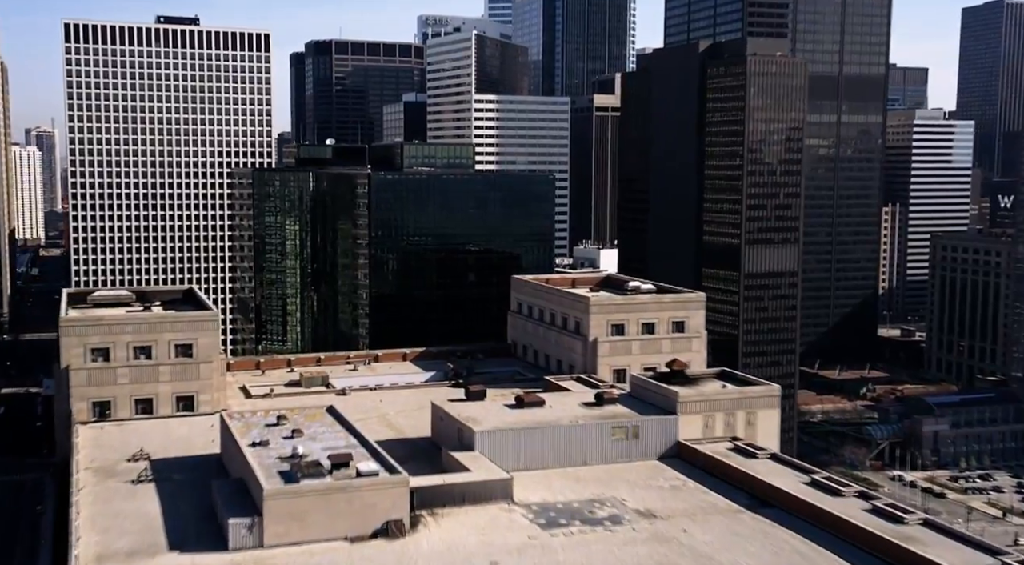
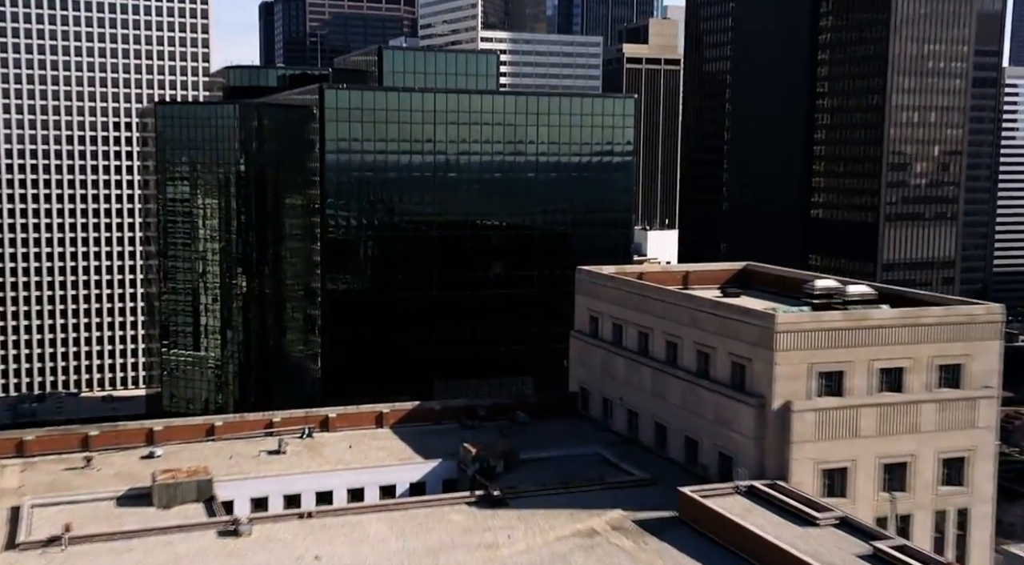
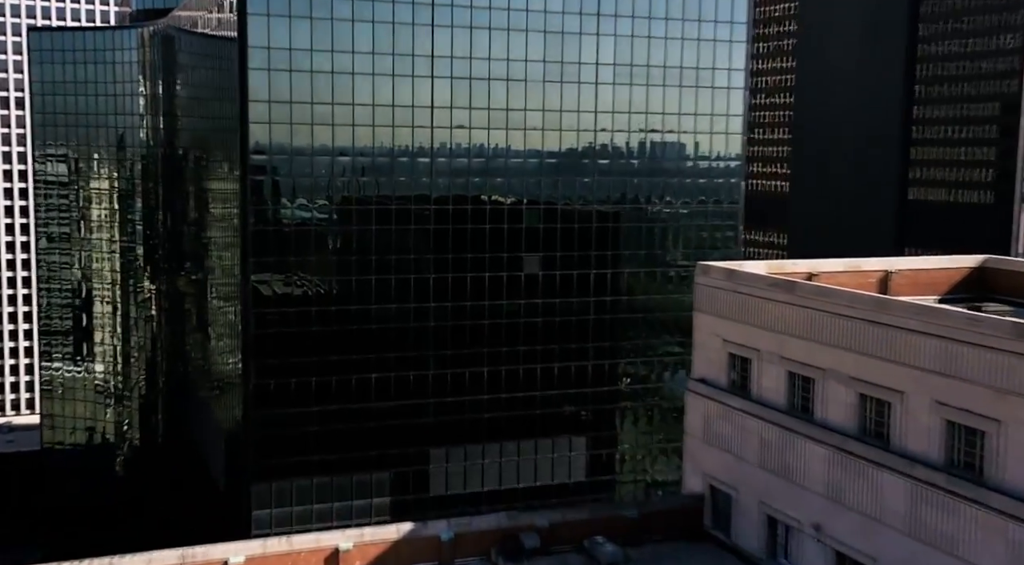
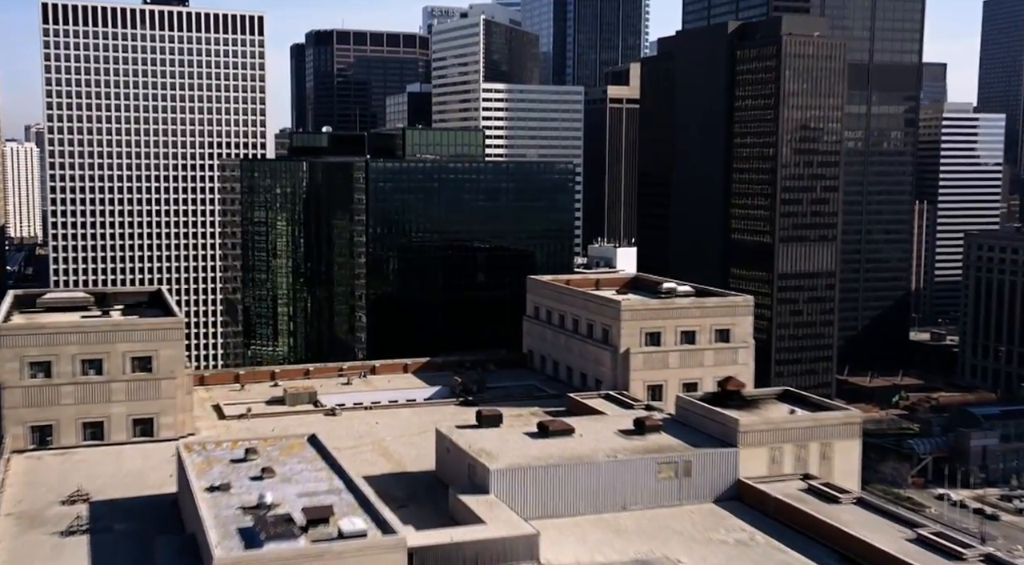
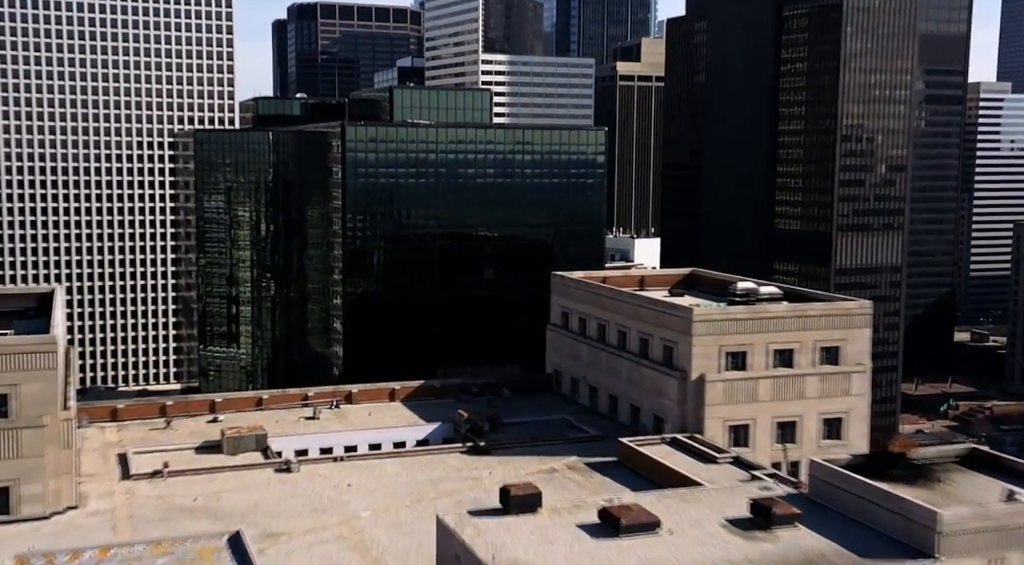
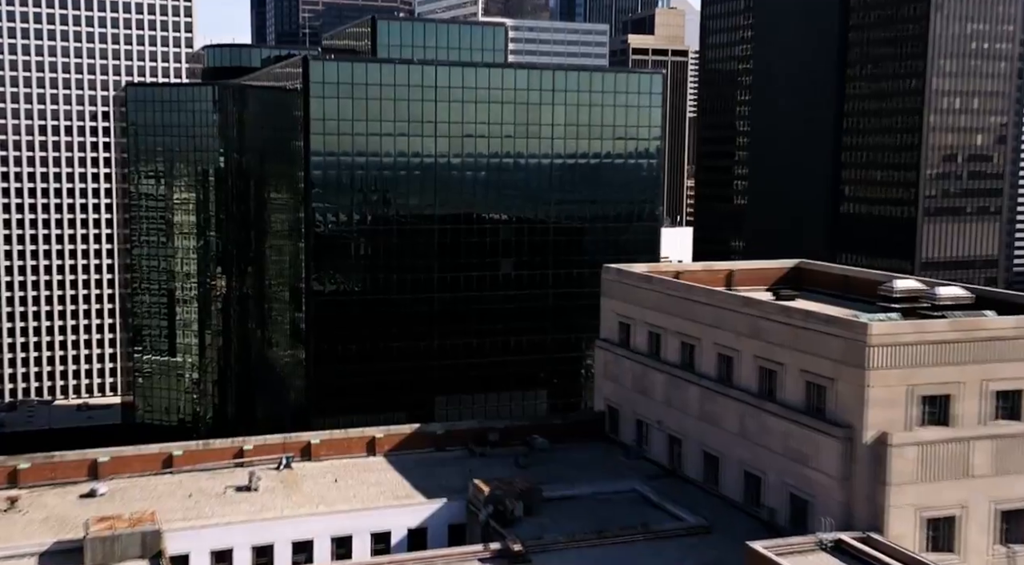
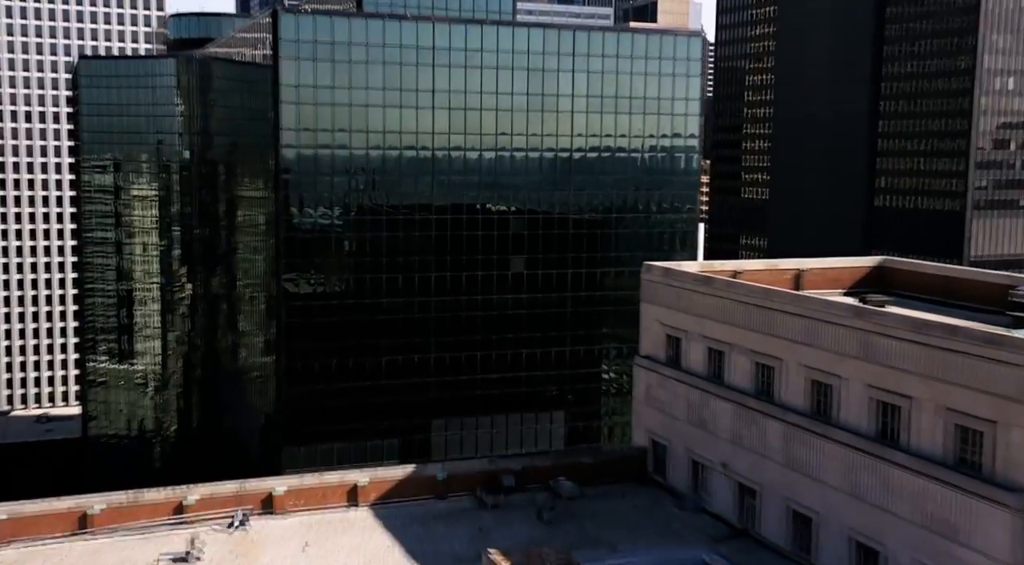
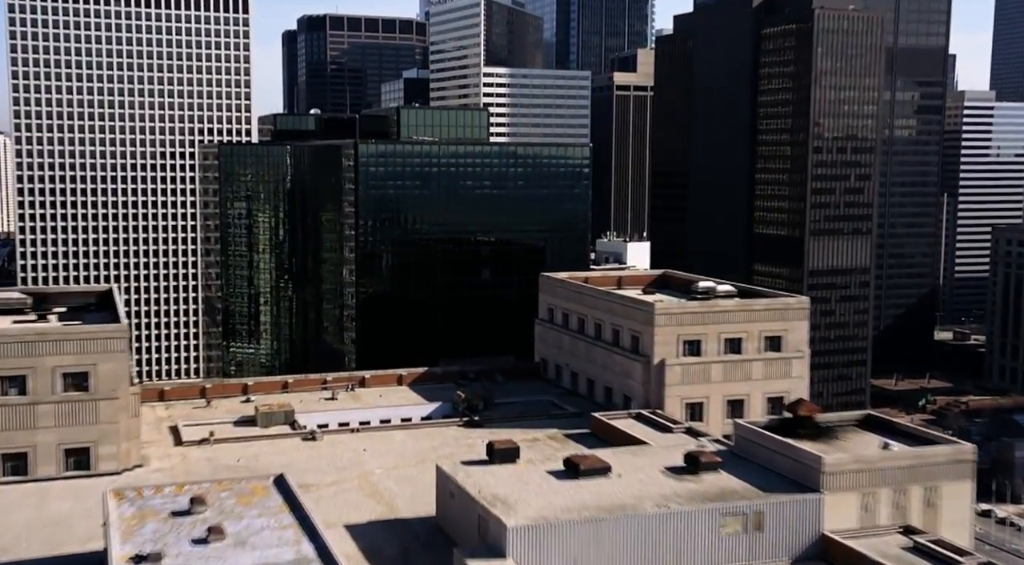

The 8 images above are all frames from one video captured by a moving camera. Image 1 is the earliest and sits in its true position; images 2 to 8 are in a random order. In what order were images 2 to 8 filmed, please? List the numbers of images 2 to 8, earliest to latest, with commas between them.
4, 8, 5, 2, 6, 7, 3
